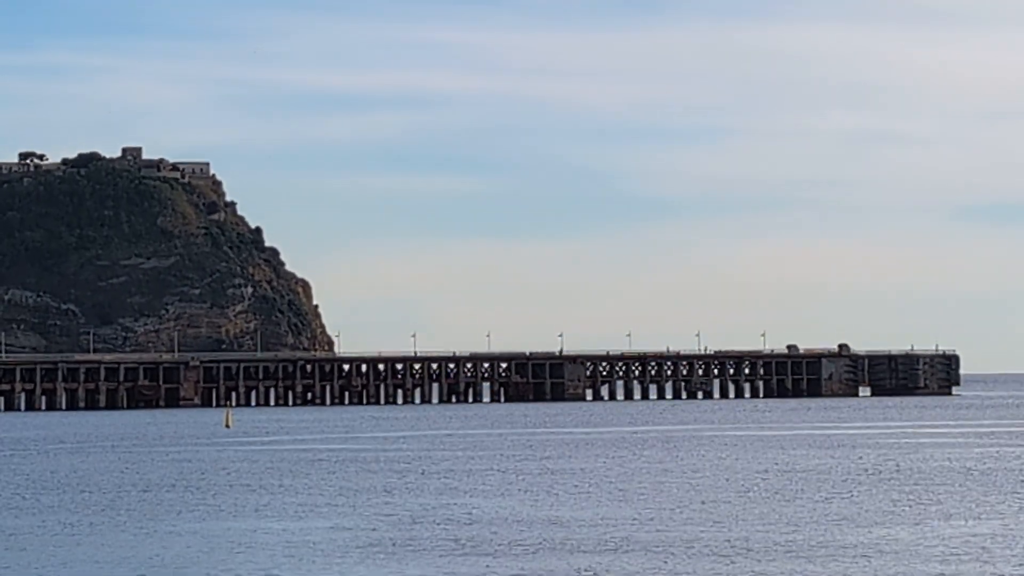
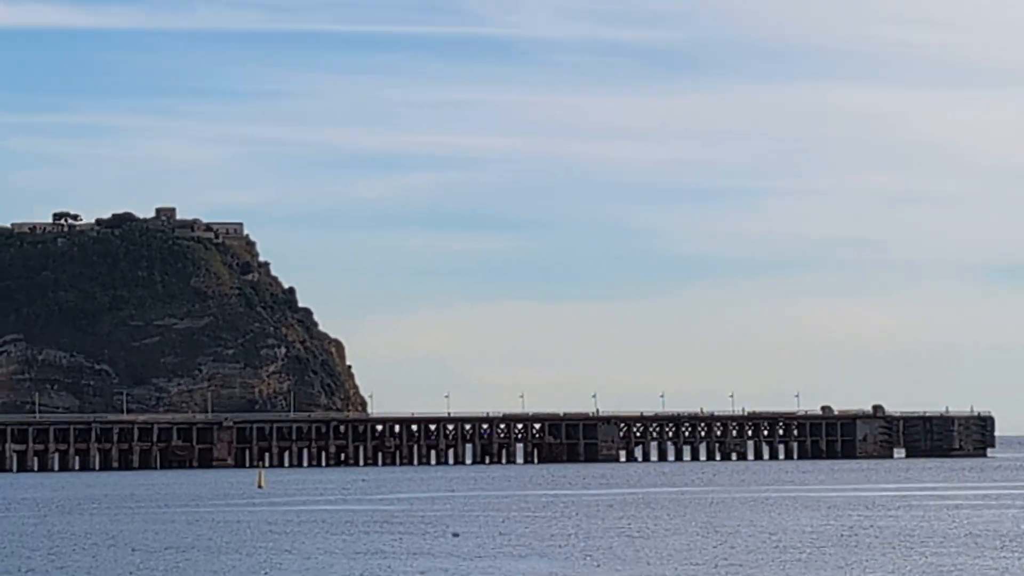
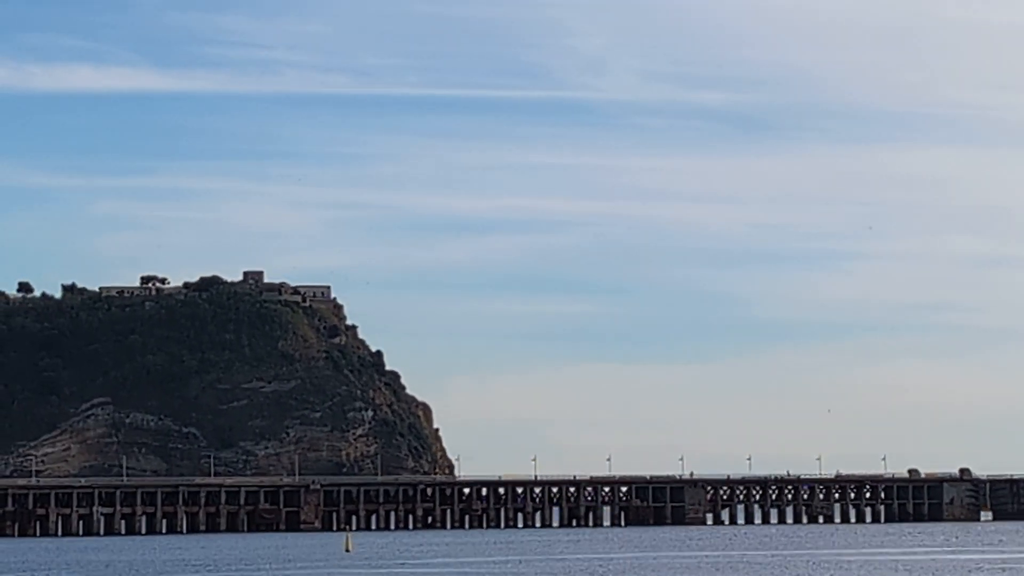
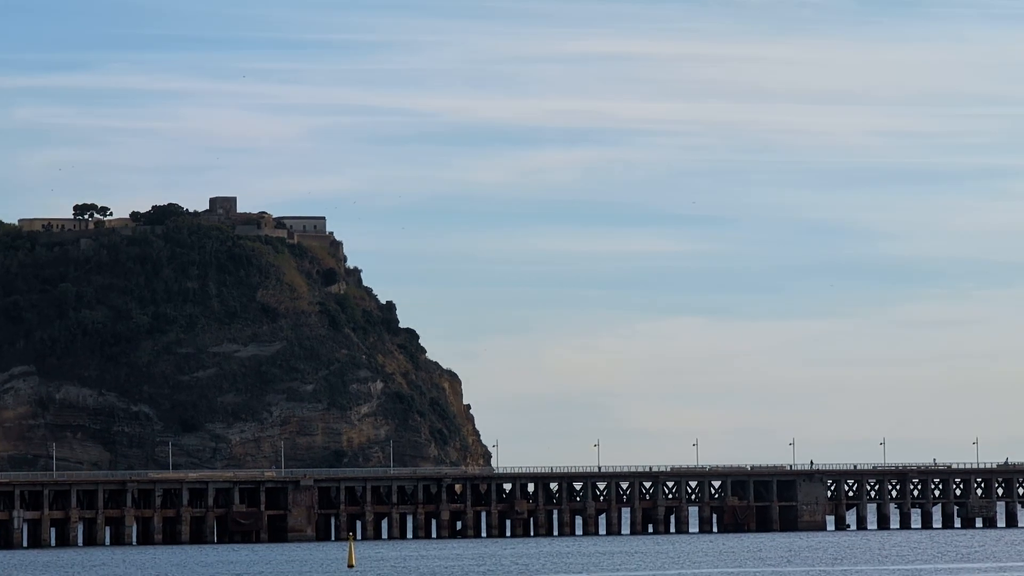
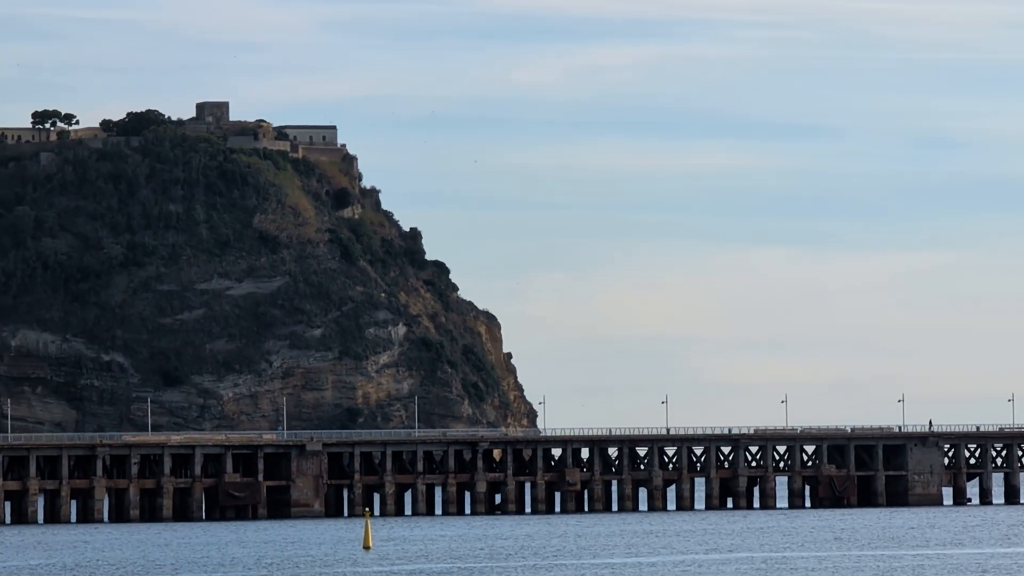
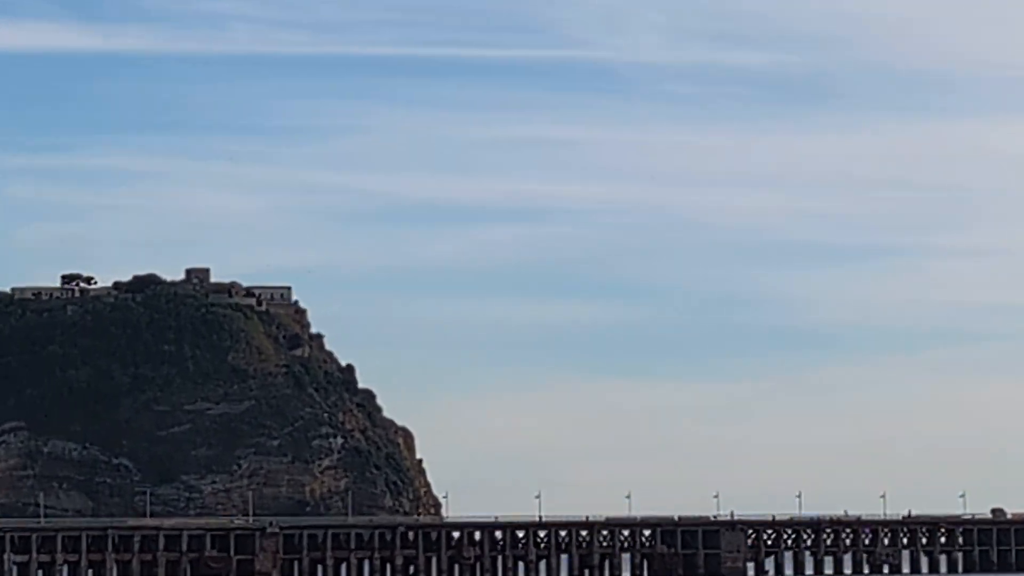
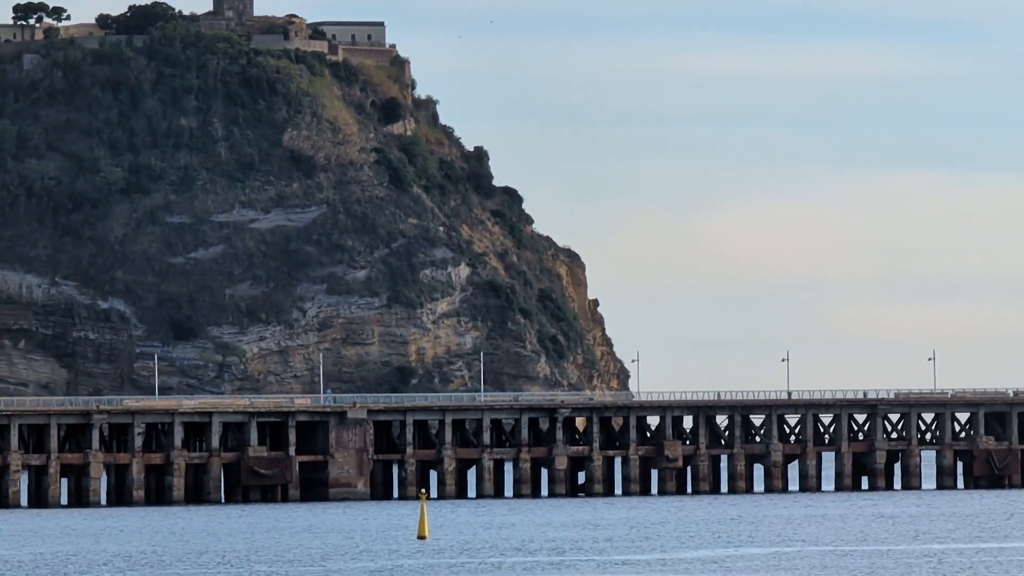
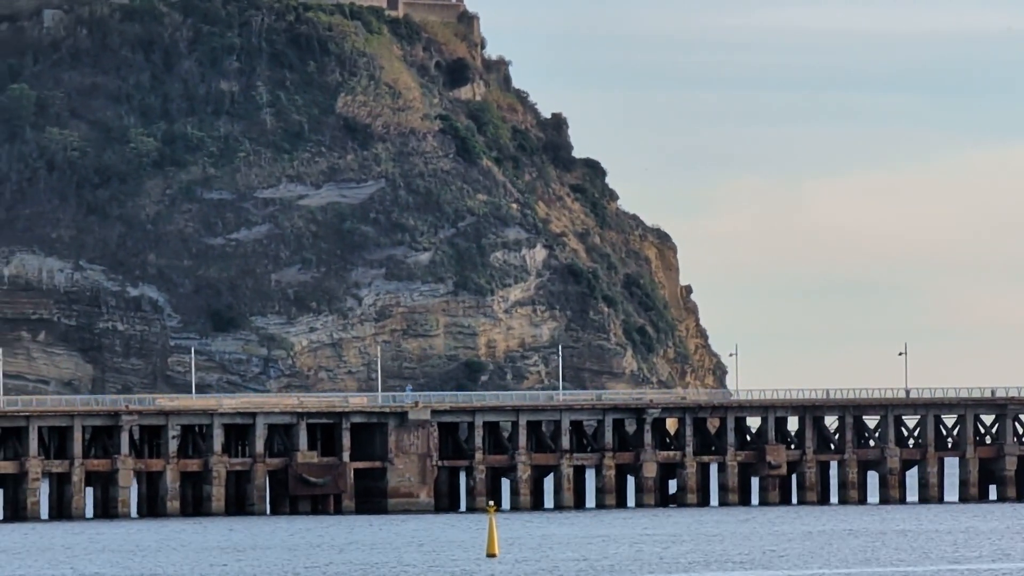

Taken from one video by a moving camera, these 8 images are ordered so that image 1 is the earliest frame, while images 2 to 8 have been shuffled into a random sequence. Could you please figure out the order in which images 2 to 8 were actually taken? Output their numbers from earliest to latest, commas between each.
2, 3, 6, 4, 5, 7, 8
